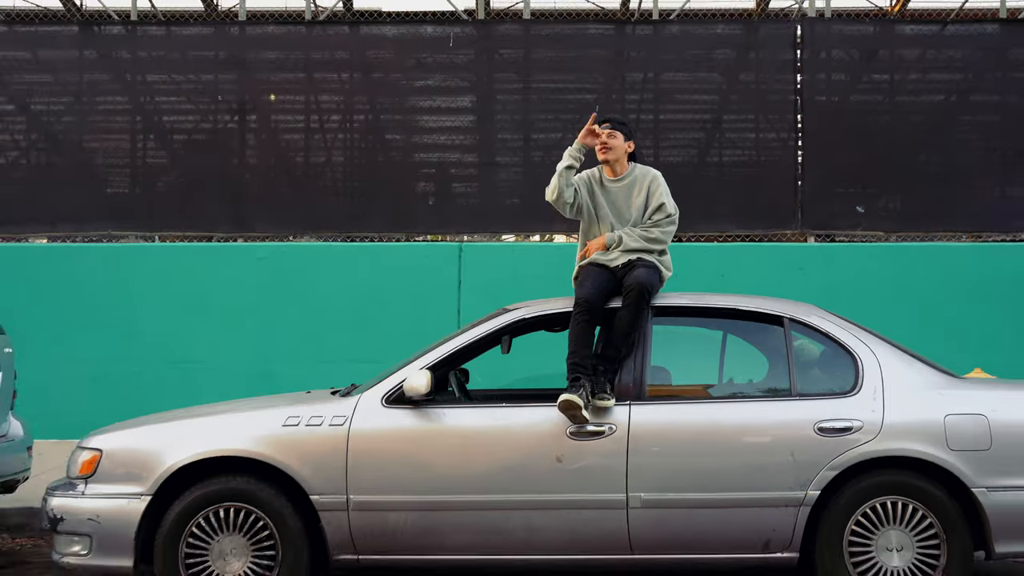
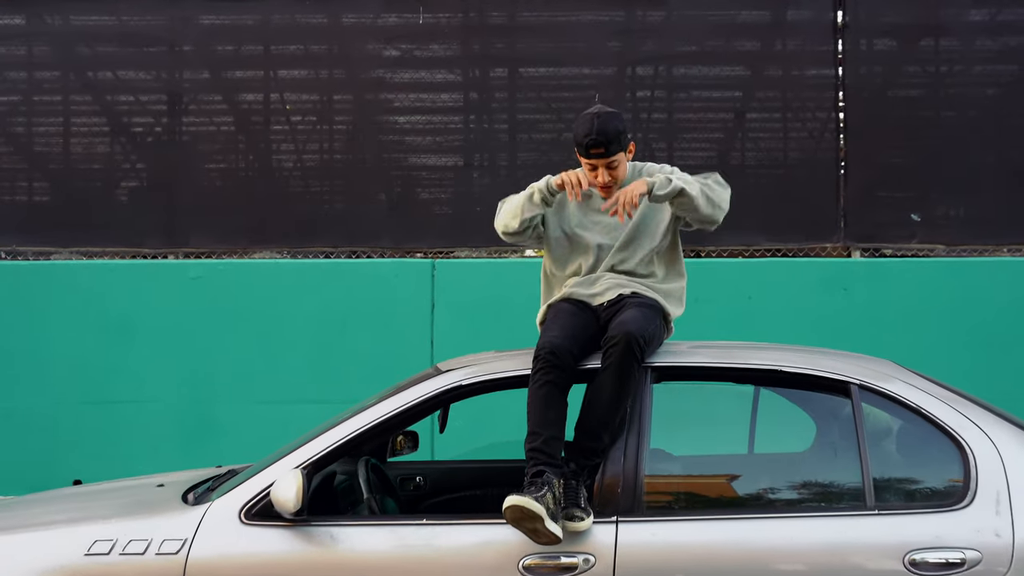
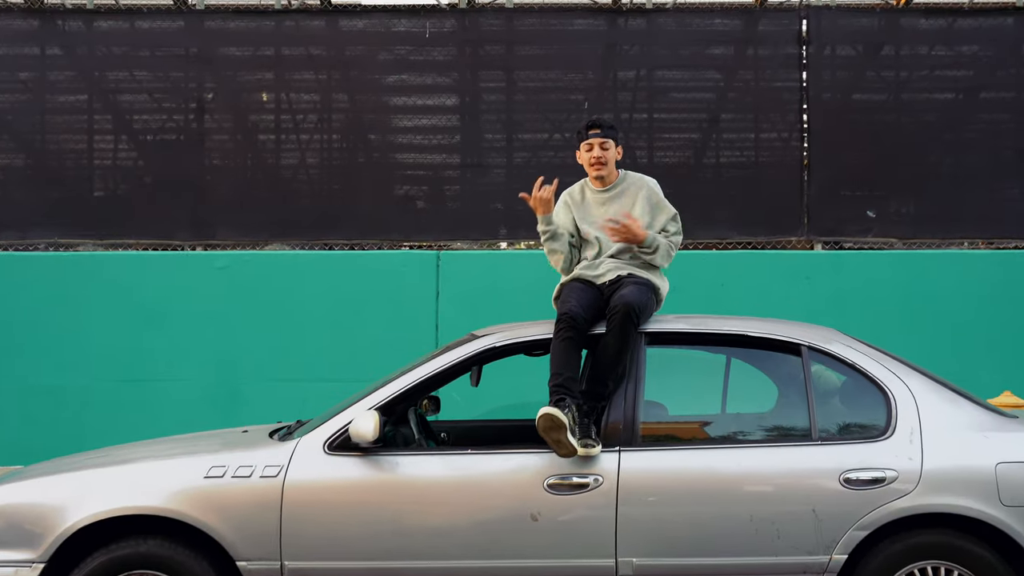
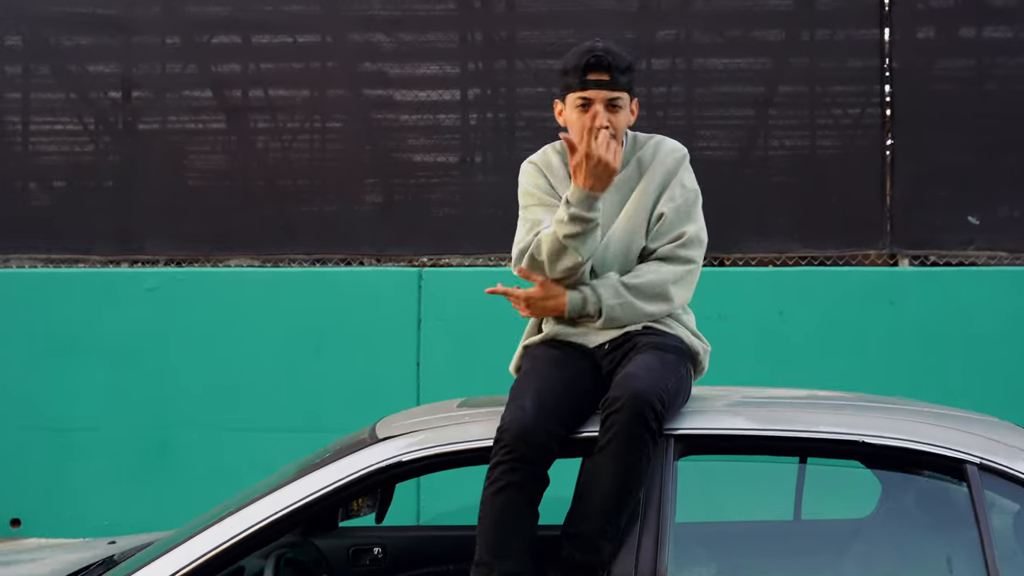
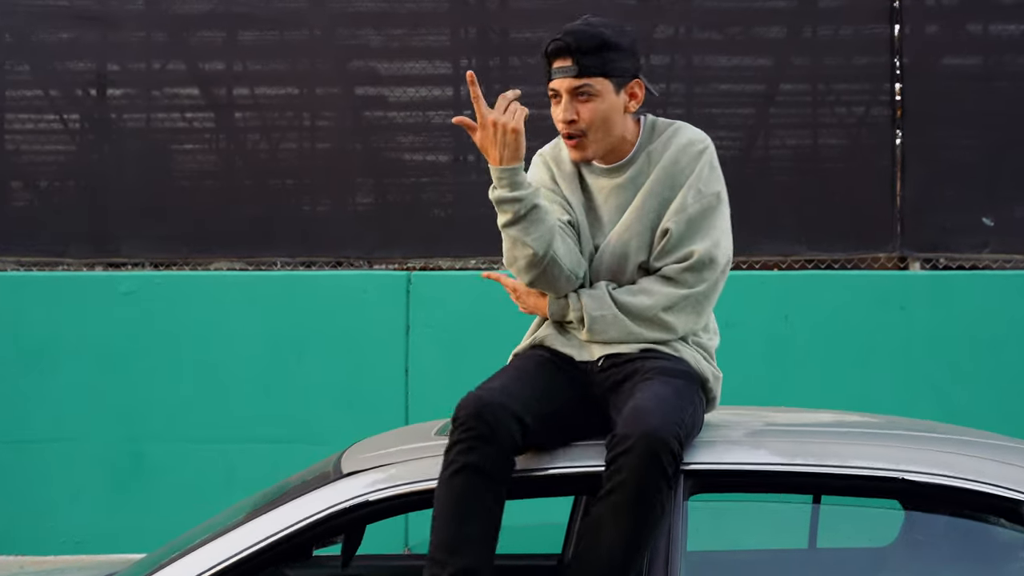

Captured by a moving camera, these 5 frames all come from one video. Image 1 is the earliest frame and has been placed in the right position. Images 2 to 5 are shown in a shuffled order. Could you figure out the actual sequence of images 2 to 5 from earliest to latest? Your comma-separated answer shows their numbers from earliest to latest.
3, 2, 4, 5
